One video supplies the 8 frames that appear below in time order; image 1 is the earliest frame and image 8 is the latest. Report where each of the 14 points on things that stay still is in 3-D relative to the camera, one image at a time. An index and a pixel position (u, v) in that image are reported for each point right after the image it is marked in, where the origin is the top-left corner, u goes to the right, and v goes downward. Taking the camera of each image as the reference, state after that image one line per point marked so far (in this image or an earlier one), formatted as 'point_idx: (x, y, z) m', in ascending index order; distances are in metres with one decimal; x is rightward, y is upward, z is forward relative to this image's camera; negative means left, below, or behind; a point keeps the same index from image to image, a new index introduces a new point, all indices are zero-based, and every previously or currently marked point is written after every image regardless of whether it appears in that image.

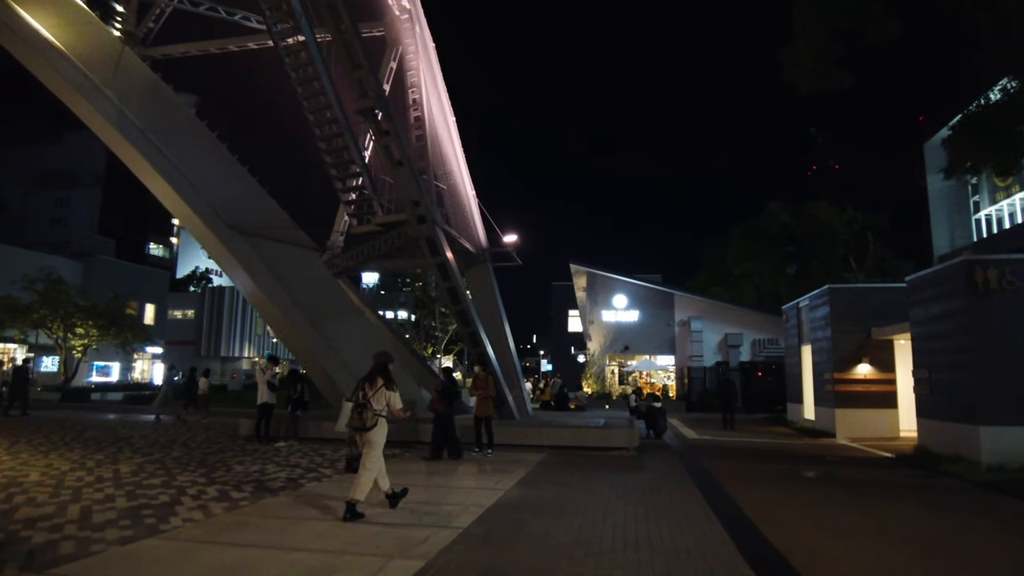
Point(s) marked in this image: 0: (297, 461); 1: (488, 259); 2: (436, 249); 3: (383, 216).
0: (-3.5, -2.8, +11.2) m
1: (-0.6, +0.8, +18.0) m
2: (-1.6, +0.8, +14.0) m
3: (-2.7, +1.5, +14.3) m
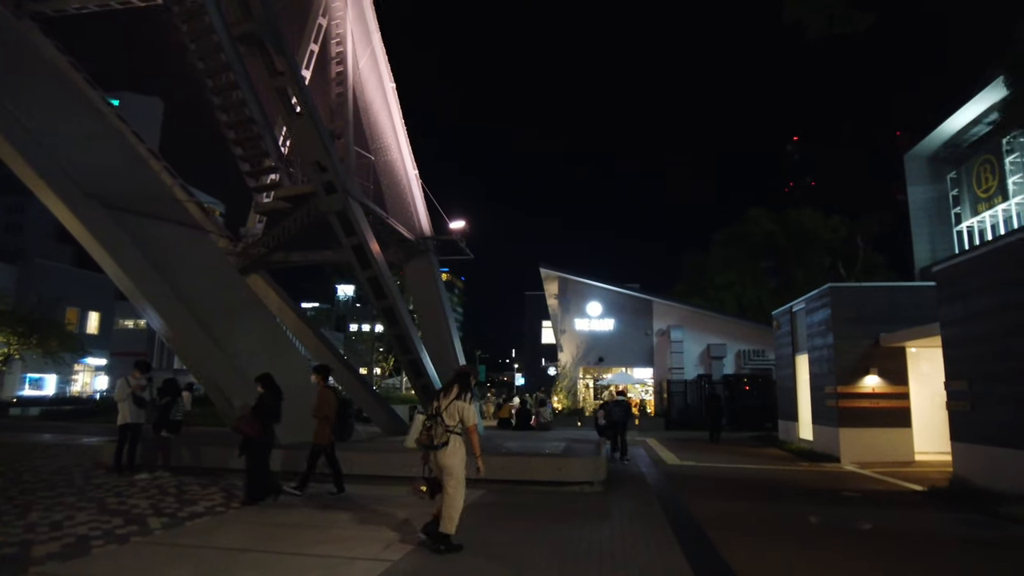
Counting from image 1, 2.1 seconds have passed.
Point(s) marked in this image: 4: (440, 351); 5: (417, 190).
0: (-4.4, -2.5, +8.2) m
1: (-1.7, +0.8, +15.2) m
2: (-2.6, +1.0, +11.2) m
3: (-3.7, +1.6, +11.4) m
4: (-1.6, -1.4, +15.1) m
5: (-2.1, +2.2, +15.3) m
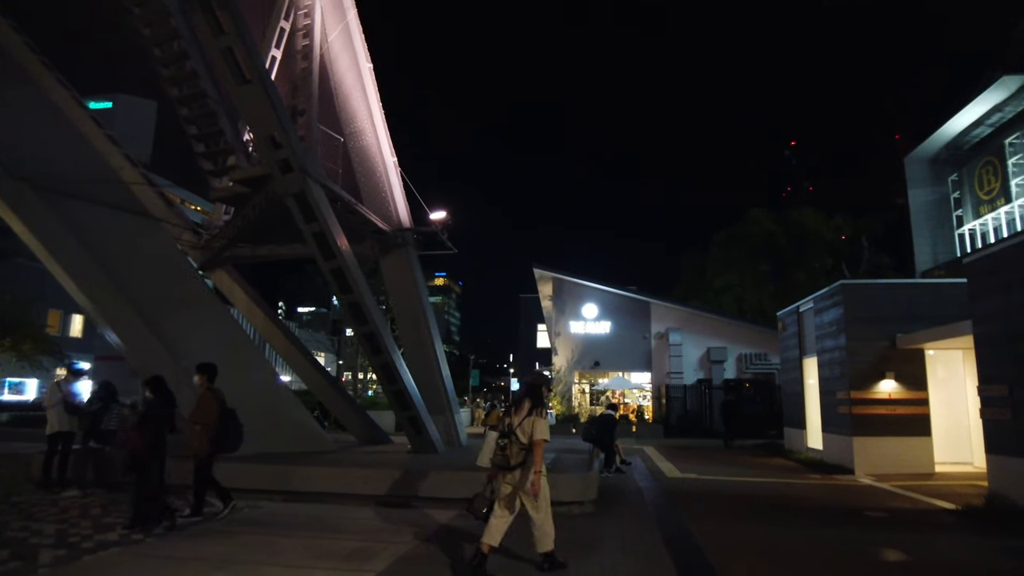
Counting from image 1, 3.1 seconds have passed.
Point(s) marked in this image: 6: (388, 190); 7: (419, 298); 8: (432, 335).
0: (-4.7, -2.4, +6.9) m
1: (-2.0, +0.9, +14.0) m
2: (-2.9, +1.1, +10.0) m
3: (-4.0, +1.7, +10.2) m
4: (-1.8, -1.3, +13.9) m
5: (-2.4, +2.3, +14.1) m
6: (-2.5, +2.0, +13.8) m
7: (-1.8, -0.3, +13.8) m
8: (-1.6, -1.0, +13.8) m
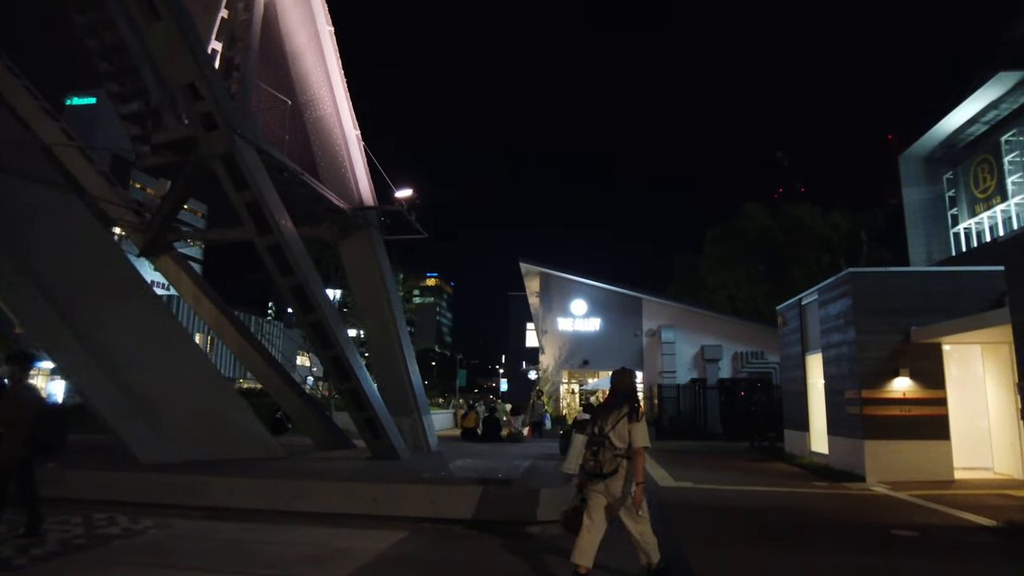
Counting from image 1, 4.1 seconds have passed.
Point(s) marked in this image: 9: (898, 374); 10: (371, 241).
0: (-5.1, -2.1, +5.5) m
1: (-2.5, +1.1, +12.6) m
2: (-3.3, +1.3, +8.5) m
3: (-4.4, +2.0, +8.8) m
4: (-2.3, -1.1, +12.5) m
5: (-2.9, +2.5, +12.6) m
6: (-2.9, +2.2, +12.3) m
7: (-2.3, -0.1, +12.4) m
8: (-2.0, -0.8, +12.4) m
9: (+7.2, -1.6, +12.9) m
10: (-2.5, +0.8, +12.3) m
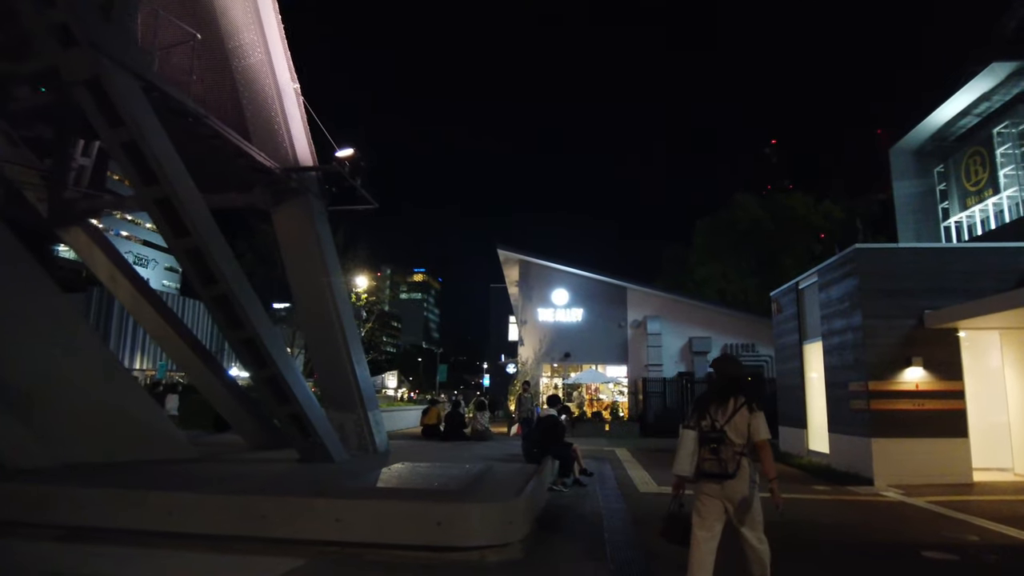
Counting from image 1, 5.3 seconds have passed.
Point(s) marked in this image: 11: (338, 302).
0: (-5.6, -1.8, +3.8) m
1: (-3.1, +1.5, +10.9) m
2: (-3.8, +1.7, +6.9) m
3: (-4.9, +2.4, +7.1) m
4: (-2.9, -0.7, +10.8) m
5: (-3.5, +2.9, +11.0) m
6: (-3.5, +2.6, +10.7) m
7: (-2.9, +0.3, +10.7) m
8: (-2.7, -0.4, +10.8) m
9: (+6.5, -1.2, +11.4) m
10: (-3.1, +1.1, +10.7) m
11: (-2.7, -0.3, +10.8) m
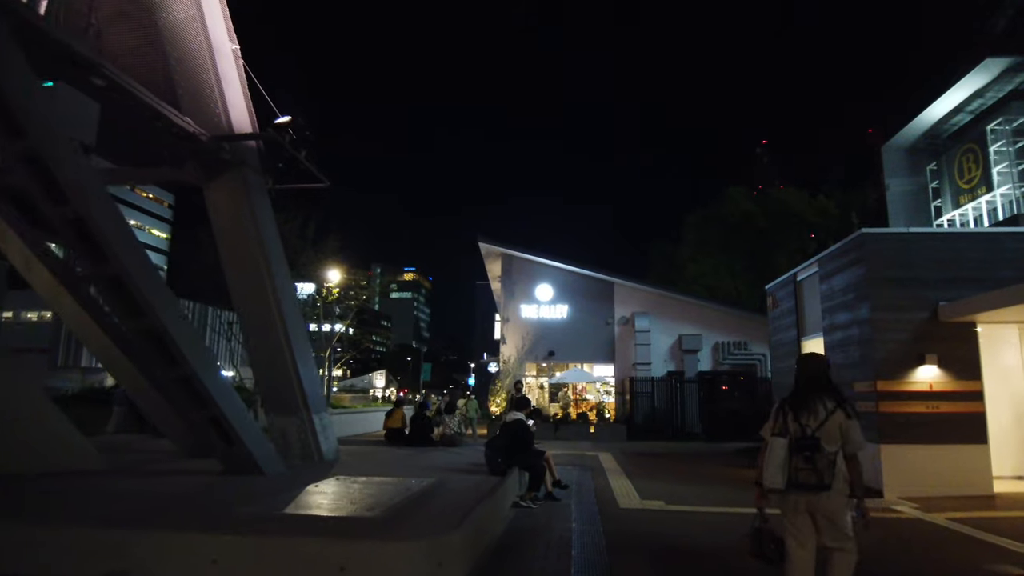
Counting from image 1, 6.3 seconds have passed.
0: (-6.0, -1.6, +2.5) m
1: (-3.6, +1.7, +9.6) m
2: (-4.3, +1.8, +5.6) m
3: (-5.4, +2.5, +5.8) m
4: (-3.4, -0.5, +9.5) m
5: (-3.9, +3.1, +9.7) m
6: (-4.0, +2.8, +9.4) m
7: (-3.4, +0.5, +9.4) m
8: (-3.1, -0.2, +9.5) m
9: (+6.0, -1.1, +10.2) m
10: (-3.6, +1.3, +9.4) m
11: (-3.2, -0.1, +9.5) m
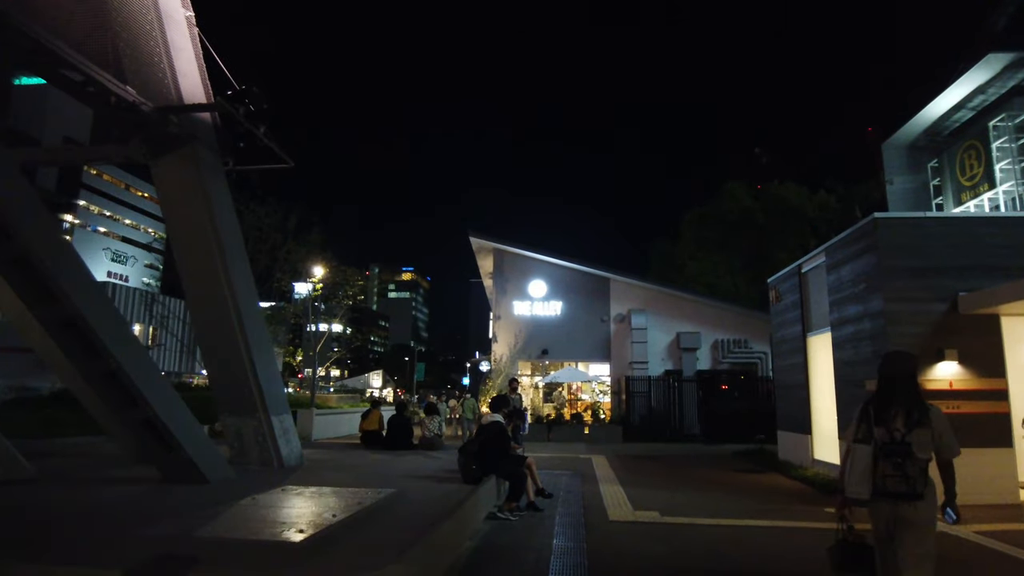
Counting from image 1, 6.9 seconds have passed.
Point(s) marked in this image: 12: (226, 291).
0: (-6.2, -1.5, +1.6) m
1: (-3.8, +1.8, +8.7) m
2: (-4.5, +2.0, +4.7) m
3: (-5.6, +2.7, +4.9) m
4: (-3.6, -0.4, +8.6) m
5: (-4.2, +3.2, +8.8) m
6: (-4.3, +2.9, +8.5) m
7: (-3.6, +0.6, +8.6) m
8: (-3.4, -0.1, +8.6) m
9: (+5.8, -0.9, +9.4) m
10: (-3.8, +1.5, +8.5) m
11: (-3.4, 0.0, +8.6) m
12: (-3.5, +0.2, +8.6) m
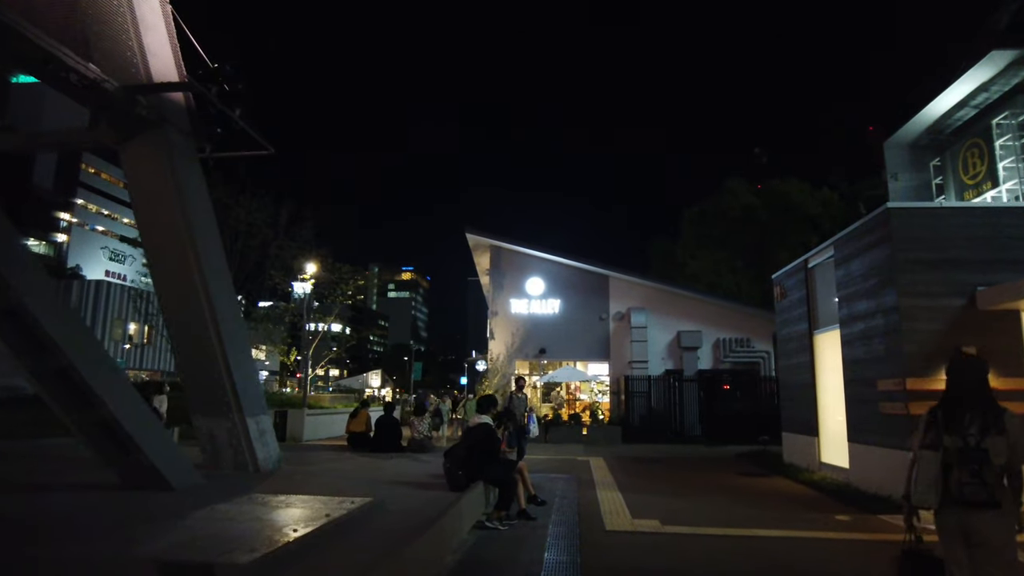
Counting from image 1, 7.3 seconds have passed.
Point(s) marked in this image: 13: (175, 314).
0: (-6.3, -1.4, +1.1) m
1: (-3.9, +1.9, +8.2) m
2: (-4.6, +2.1, +4.2) m
3: (-5.7, +2.8, +4.4) m
4: (-3.8, -0.3, +8.1) m
5: (-4.3, +3.3, +8.3) m
6: (-4.4, +3.0, +8.0) m
7: (-3.7, +0.7, +8.0) m
8: (-3.5, 0.0, +8.1) m
9: (+5.7, -0.8, +8.9) m
10: (-3.9, +1.5, +8.0) m
11: (-3.5, +0.1, +8.1) m
12: (-3.6, +0.2, +8.1) m
13: (-3.9, -0.2, +8.1) m
